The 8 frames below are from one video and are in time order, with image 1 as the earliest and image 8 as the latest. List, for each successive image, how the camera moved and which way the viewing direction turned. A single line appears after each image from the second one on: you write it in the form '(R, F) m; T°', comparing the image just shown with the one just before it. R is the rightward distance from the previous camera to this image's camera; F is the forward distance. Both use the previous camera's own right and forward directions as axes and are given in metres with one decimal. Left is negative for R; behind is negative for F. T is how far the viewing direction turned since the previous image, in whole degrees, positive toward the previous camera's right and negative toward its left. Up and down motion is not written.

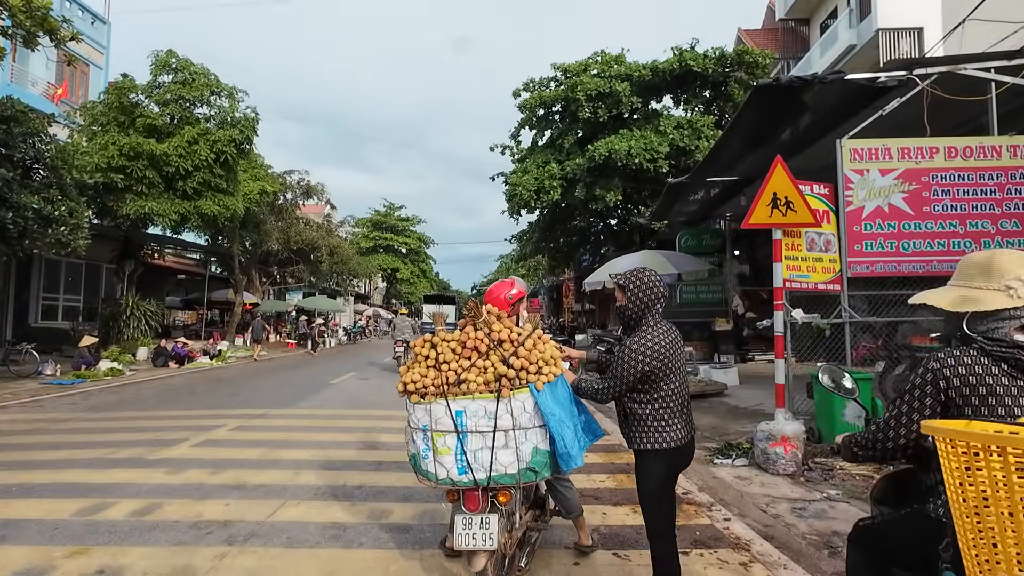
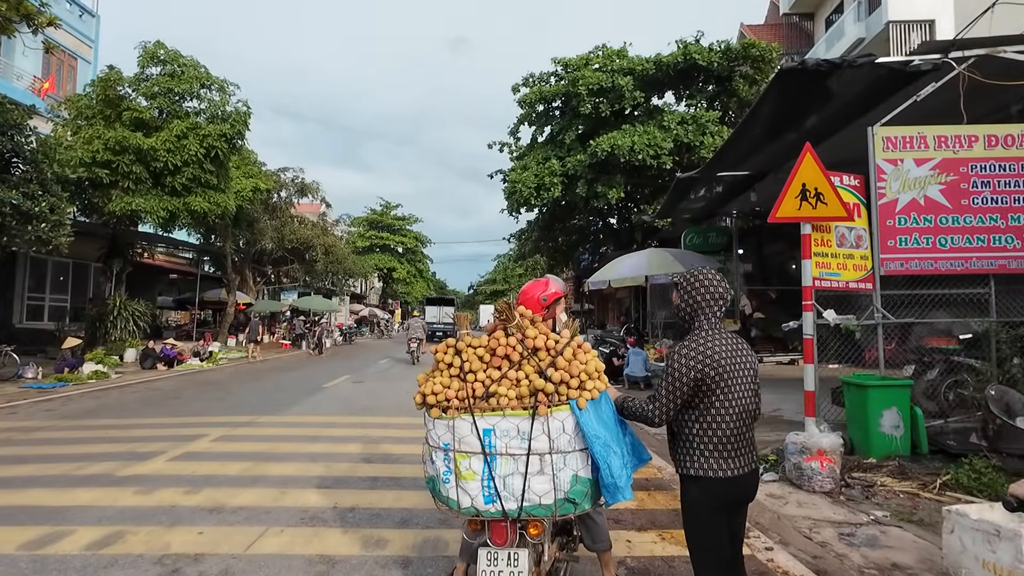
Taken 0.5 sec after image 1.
(-0.1, +0.5) m; 0°
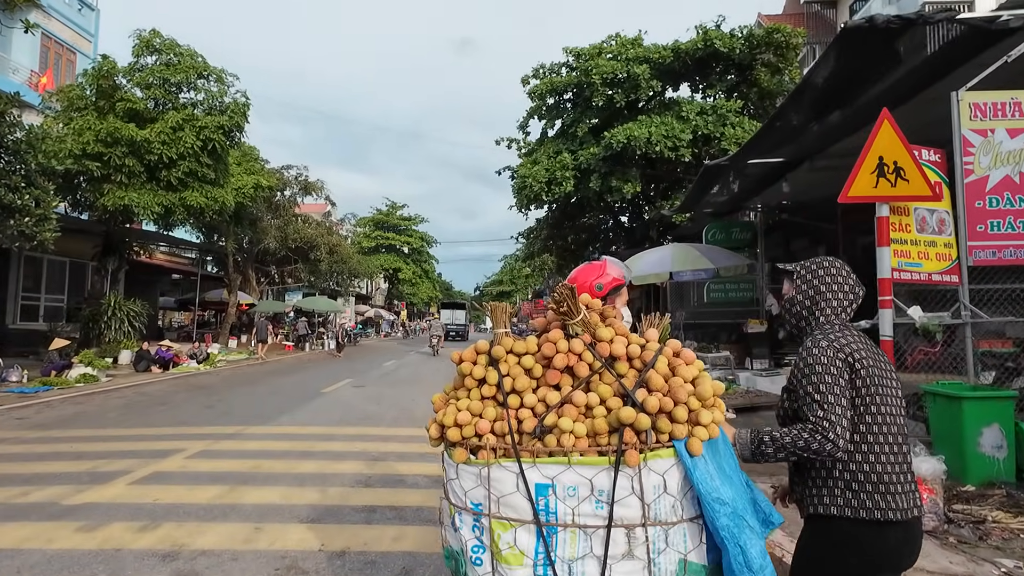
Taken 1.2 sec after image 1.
(-0.1, +0.8) m; -1°
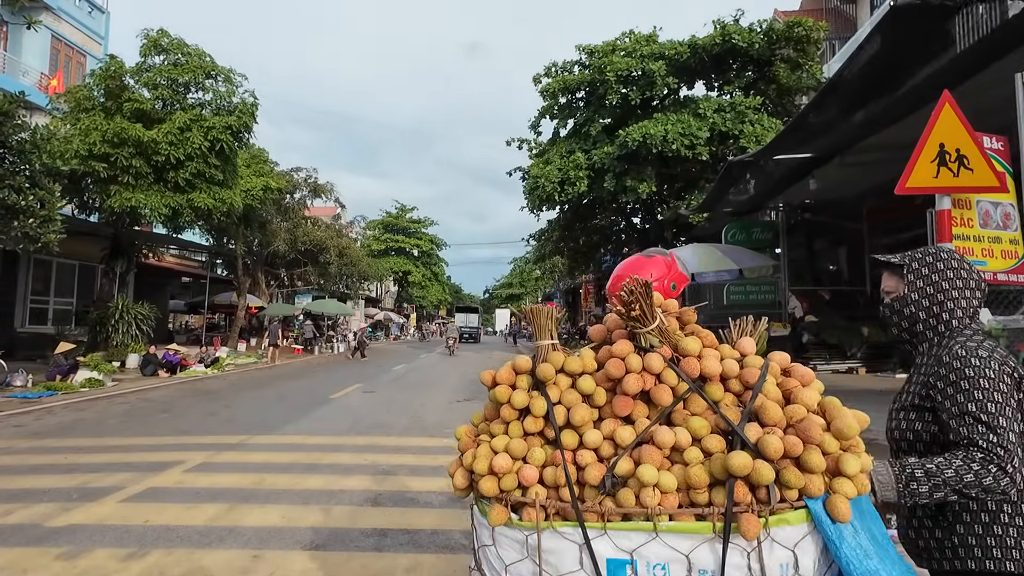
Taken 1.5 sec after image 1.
(-0.1, +0.4) m; -1°
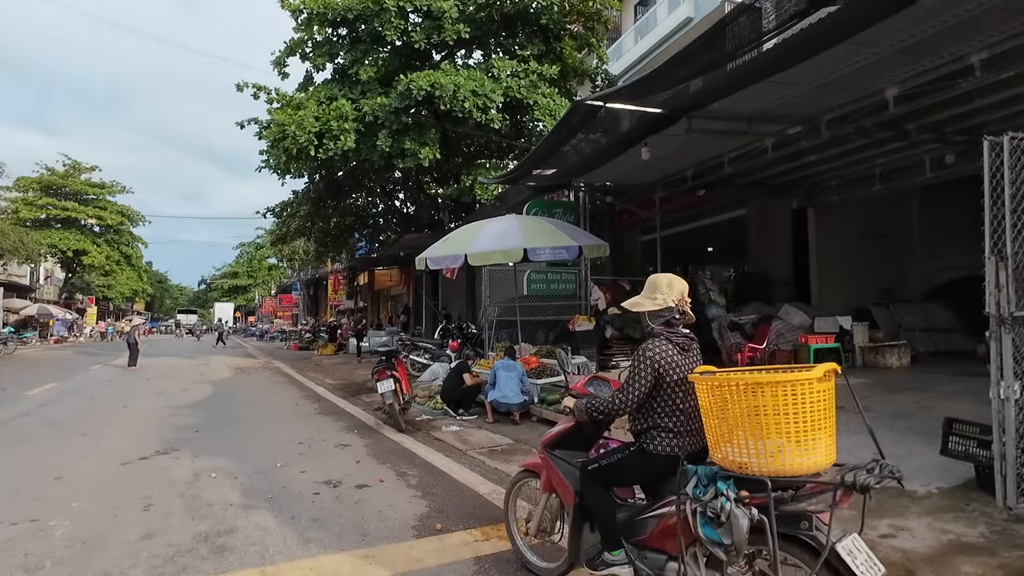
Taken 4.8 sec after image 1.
(-0.2, +3.3) m; +27°
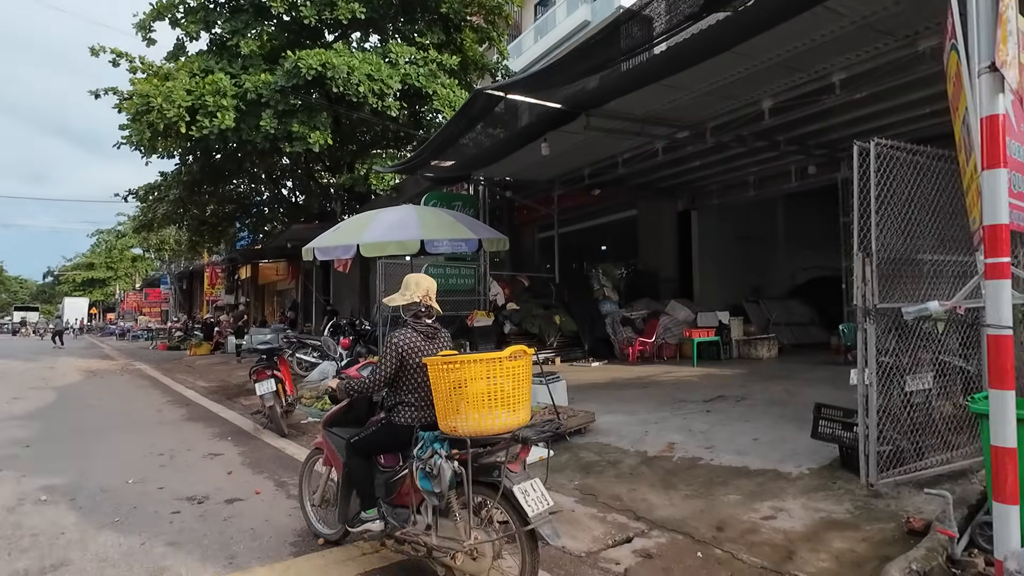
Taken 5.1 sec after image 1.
(0.0, +0.2) m; +11°
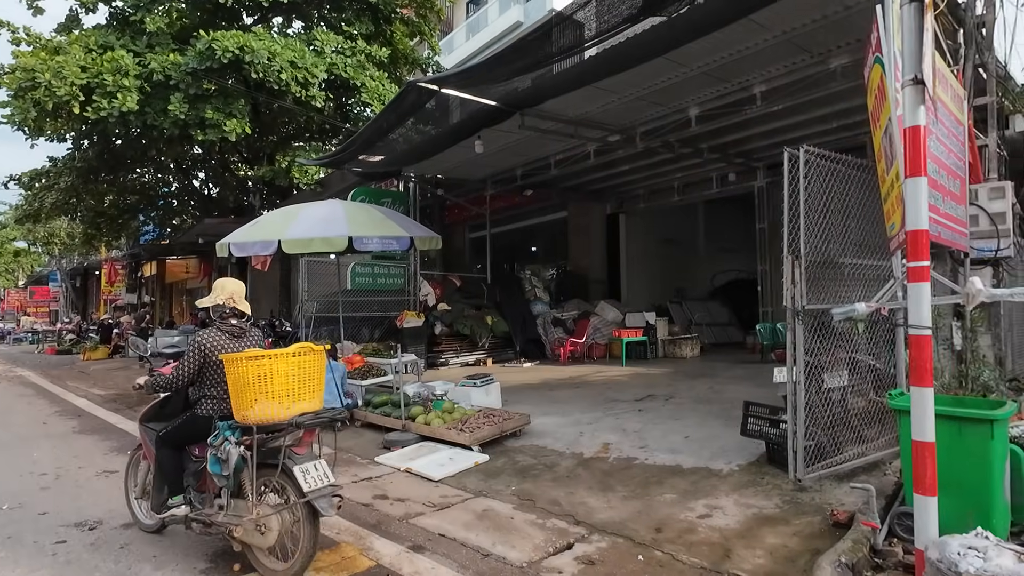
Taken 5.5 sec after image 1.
(-0.1, +0.2) m; +8°
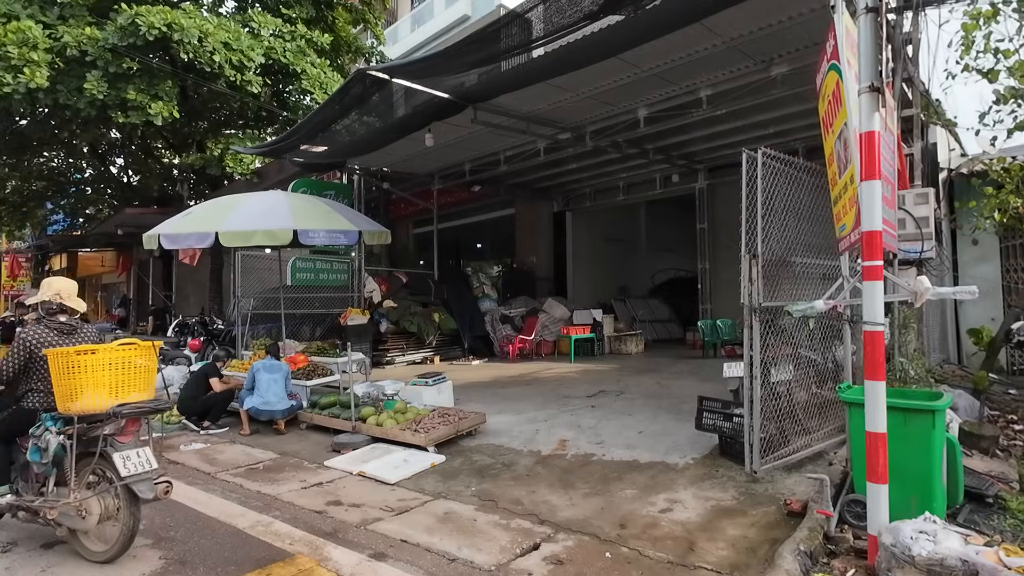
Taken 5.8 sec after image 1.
(-0.2, +0.1) m; +6°
